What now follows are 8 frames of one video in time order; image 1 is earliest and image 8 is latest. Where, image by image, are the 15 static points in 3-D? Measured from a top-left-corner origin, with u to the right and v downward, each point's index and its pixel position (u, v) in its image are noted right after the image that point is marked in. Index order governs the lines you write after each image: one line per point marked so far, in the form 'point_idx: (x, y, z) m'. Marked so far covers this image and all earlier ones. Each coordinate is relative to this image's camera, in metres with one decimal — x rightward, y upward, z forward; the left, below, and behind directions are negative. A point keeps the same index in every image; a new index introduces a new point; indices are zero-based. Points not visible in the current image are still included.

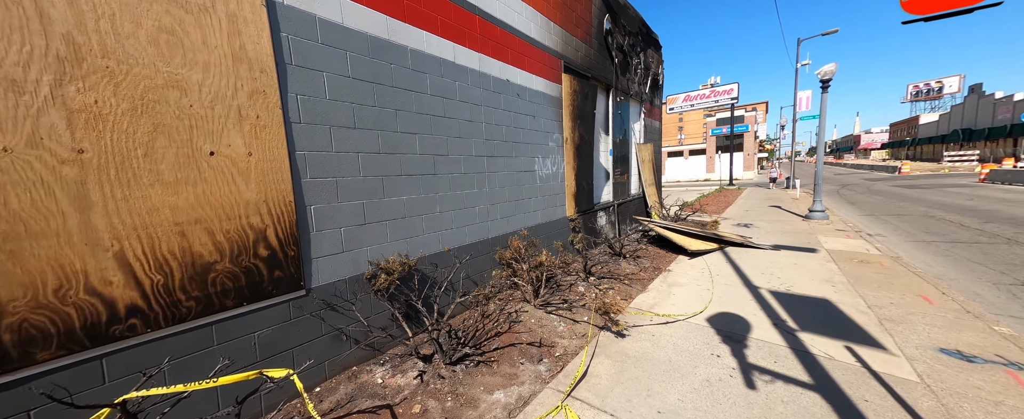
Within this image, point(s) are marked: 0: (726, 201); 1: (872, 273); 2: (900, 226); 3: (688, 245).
0: (+10.4, +0.4, +16.4) m
1: (+5.3, -1.0, +5.0) m
2: (+10.8, -0.3, +9.6) m
3: (+2.8, -0.6, +5.4) m
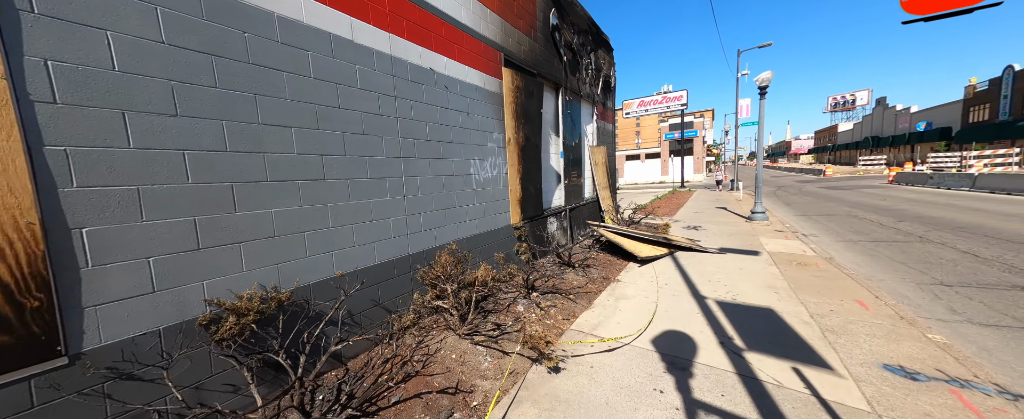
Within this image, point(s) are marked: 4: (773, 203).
0: (+8.3, +0.3, +17.1) m
1: (+4.5, -1.0, +5.2) m
2: (+9.5, -0.4, +10.4) m
3: (+2.0, -0.7, +5.4) m
4: (+12.7, +0.4, +16.6) m
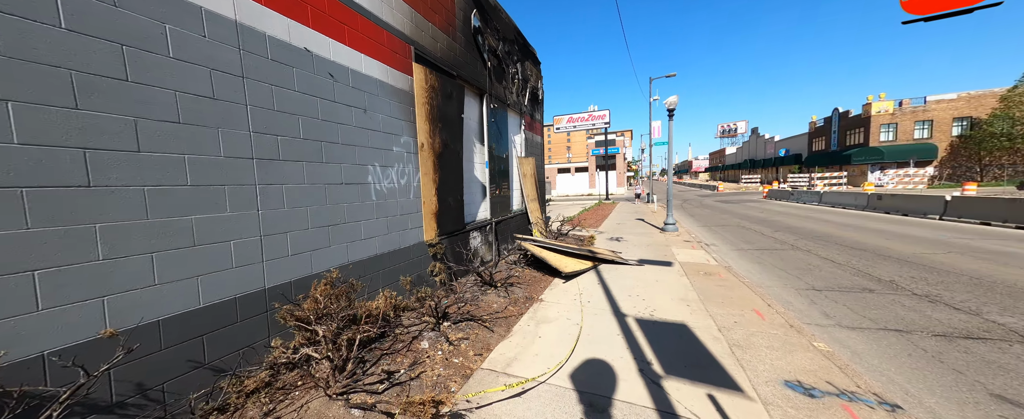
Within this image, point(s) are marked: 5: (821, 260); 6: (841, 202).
0: (+4.8, -0.3, +18.0) m
1: (+3.3, -1.3, +5.6) m
2: (+7.3, -0.8, +11.6) m
3: (+0.8, -0.9, +5.3) m
4: (+9.1, -0.3, +18.4) m
5: (+6.8, -1.0, +7.7) m
6: (+17.6, +0.6, +18.5) m
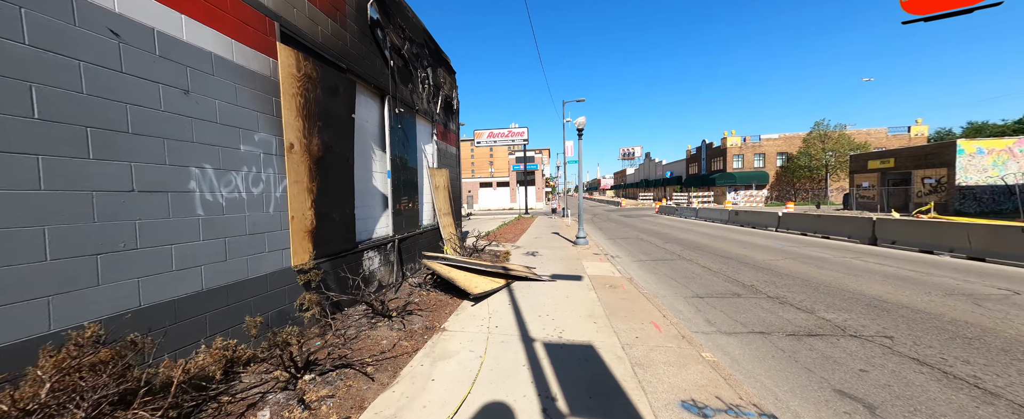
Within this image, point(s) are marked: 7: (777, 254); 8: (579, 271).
0: (+0.4, -1.1, +18.2) m
1: (+1.8, -1.6, +5.8) m
2: (+4.3, -1.4, +12.6) m
3: (-0.6, -1.1, +4.9) m
4: (+4.5, -1.1, +19.6) m
5: (+4.8, -1.4, +8.6) m
6: (+12.7, -0.4, +21.7) m
7: (+7.7, -1.2, +10.0) m
8: (+1.6, -1.5, +8.4) m
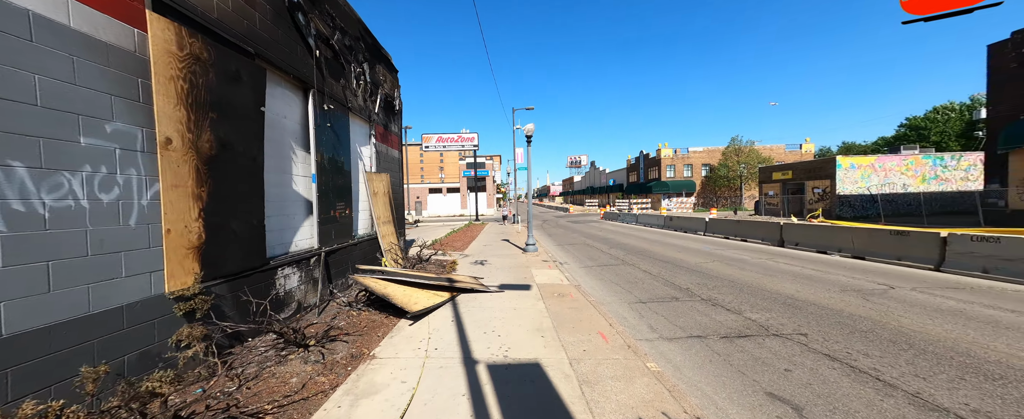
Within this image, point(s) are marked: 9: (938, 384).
0: (-2.3, -1.4, +17.8) m
1: (+0.9, -1.7, +5.7) m
2: (+2.4, -1.6, +12.8) m
3: (-1.3, -1.2, +4.5) m
4: (+1.6, -1.5, +19.8) m
5: (+3.4, -1.7, +8.9) m
6: (+9.4, -0.9, +23.1) m
7: (+6.1, -1.5, +10.7) m
8: (+0.4, -1.7, +8.3) m
9: (+4.2, -1.7, +3.4) m
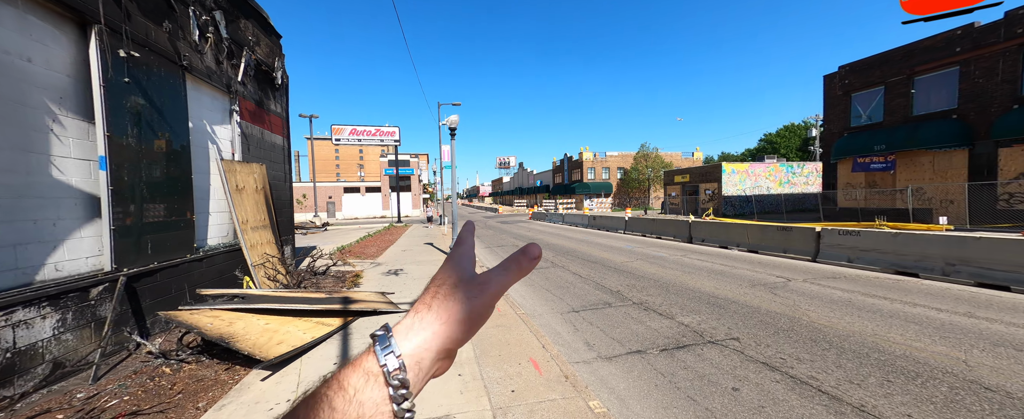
0: (-5.9, -1.4, +16.0) m
1: (-0.3, -1.7, +4.8) m
2: (-0.4, -1.7, +12.0) m
3: (-2.2, -1.2, +3.1) m
4: (-2.6, -1.5, +18.7) m
5: (+1.5, -1.6, +8.5) m
6: (+4.4, -0.8, +23.5) m
7: (+3.7, -1.5, +10.8) m
8: (-1.4, -1.7, +7.2) m
9: (+3.4, -1.7, +3.2) m
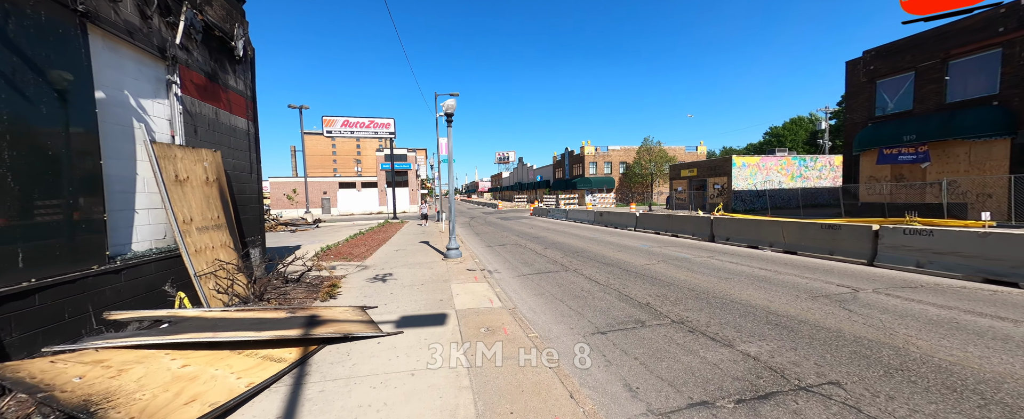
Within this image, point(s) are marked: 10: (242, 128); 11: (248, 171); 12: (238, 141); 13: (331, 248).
0: (-5.8, -1.3, +14.8) m
1: (-0.2, -1.7, +3.6) m
2: (-0.3, -1.5, +10.8) m
3: (-2.1, -1.2, +1.9) m
4: (-2.5, -1.3, +17.5) m
5: (+1.6, -1.6, +7.3) m
6: (+4.5, -0.5, +22.3) m
7: (+3.8, -1.3, +9.6) m
8: (-1.2, -1.6, +6.0) m
9: (+3.5, -1.7, +2.0) m
10: (-5.3, +1.6, +6.7) m
11: (-5.4, +0.8, +7.0) m
12: (-5.3, +1.3, +6.6) m
13: (-6.2, -1.3, +11.6) m
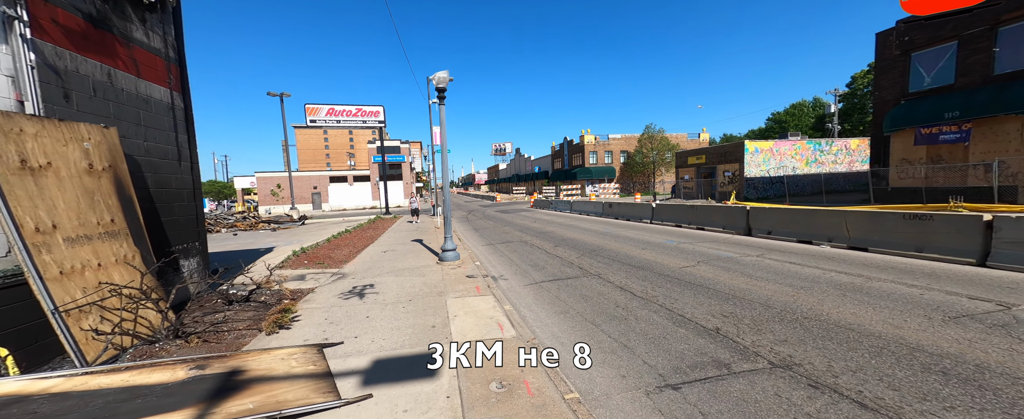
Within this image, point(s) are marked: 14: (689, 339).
0: (-5.7, -1.1, +13.1) m
1: (+0.1, -1.6, +2.0) m
2: (-0.1, -1.3, +9.2) m
3: (-1.8, -1.3, +0.3) m
4: (-2.3, -1.0, +15.9) m
5: (+1.8, -1.4, +5.7) m
6: (+4.5, 0.0, +20.8) m
7: (+4.0, -1.1, +8.0) m
8: (-1.0, -1.6, +4.4) m
9: (+3.8, -1.6, +0.5) m
10: (-5.2, +1.6, +5.0) m
11: (-5.2, +0.8, +5.3) m
12: (-5.1, +1.3, +4.9) m
13: (-6.0, -1.2, +10.0) m
14: (+2.1, -1.5, +4.0) m
